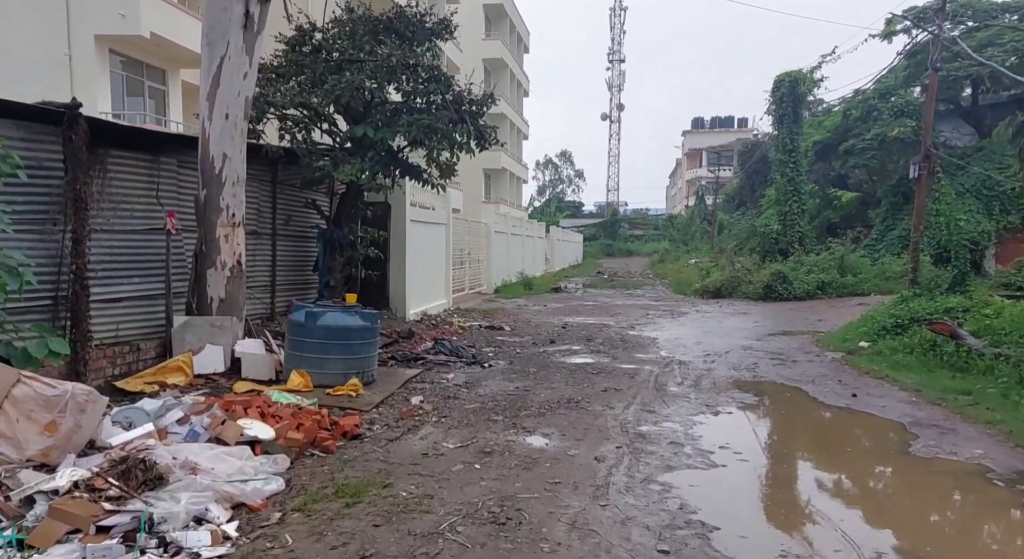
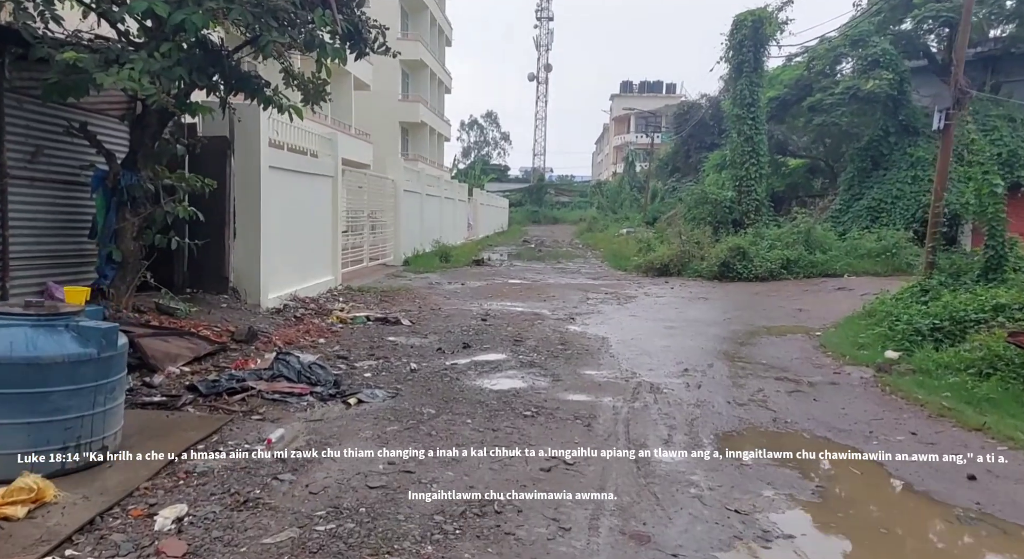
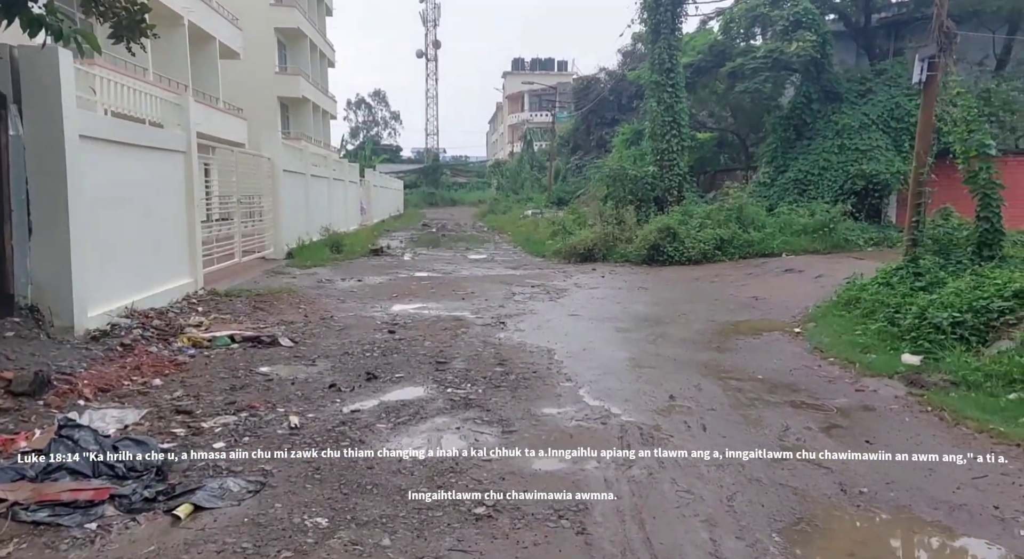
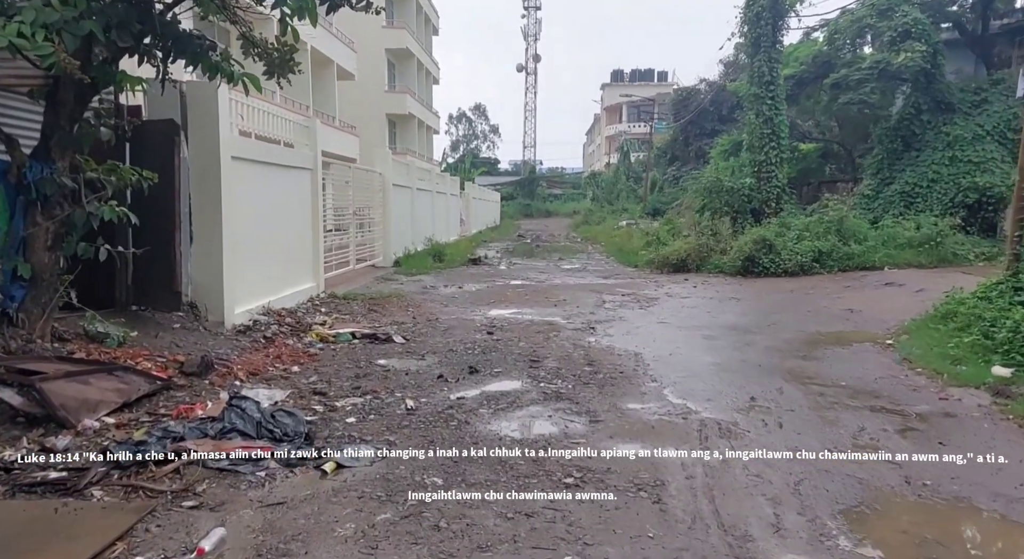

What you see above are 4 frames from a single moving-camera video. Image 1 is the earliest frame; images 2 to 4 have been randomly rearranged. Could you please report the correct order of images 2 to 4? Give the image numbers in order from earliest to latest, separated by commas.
2, 4, 3
